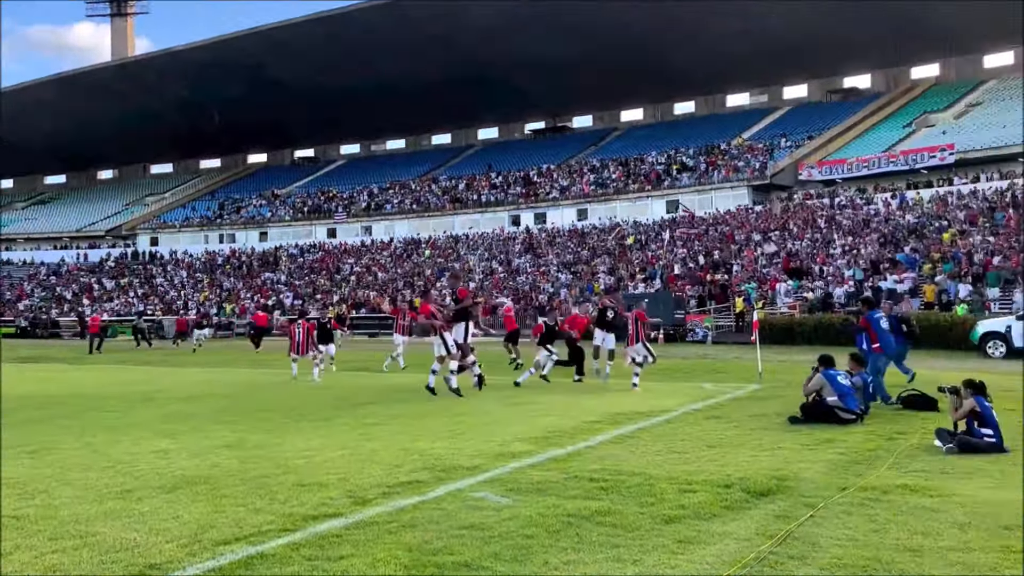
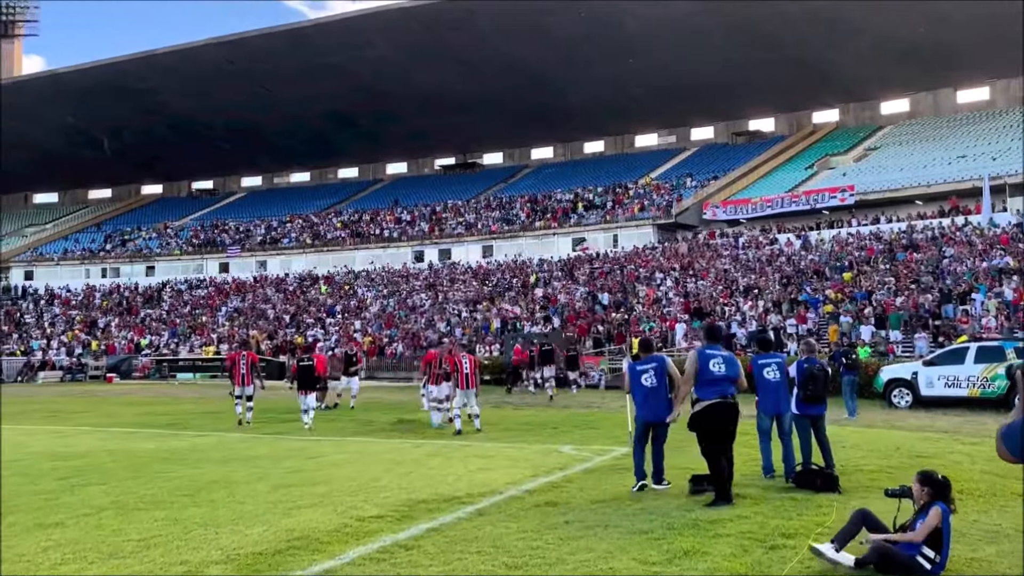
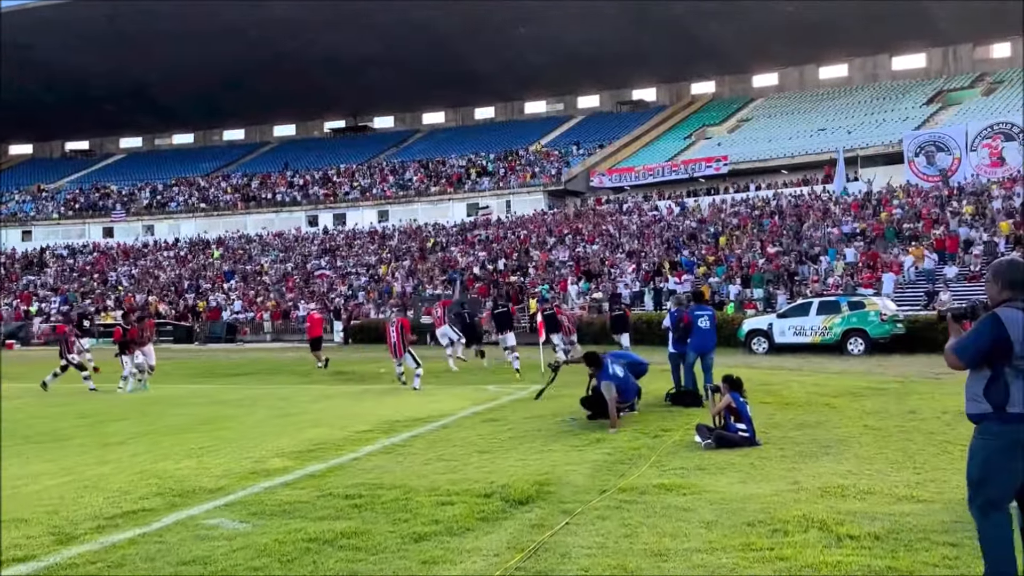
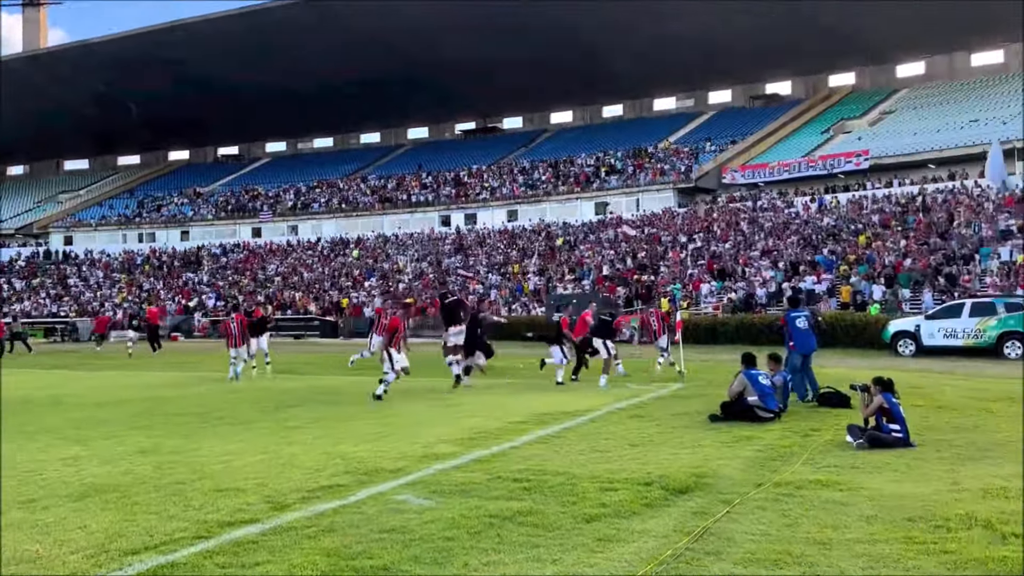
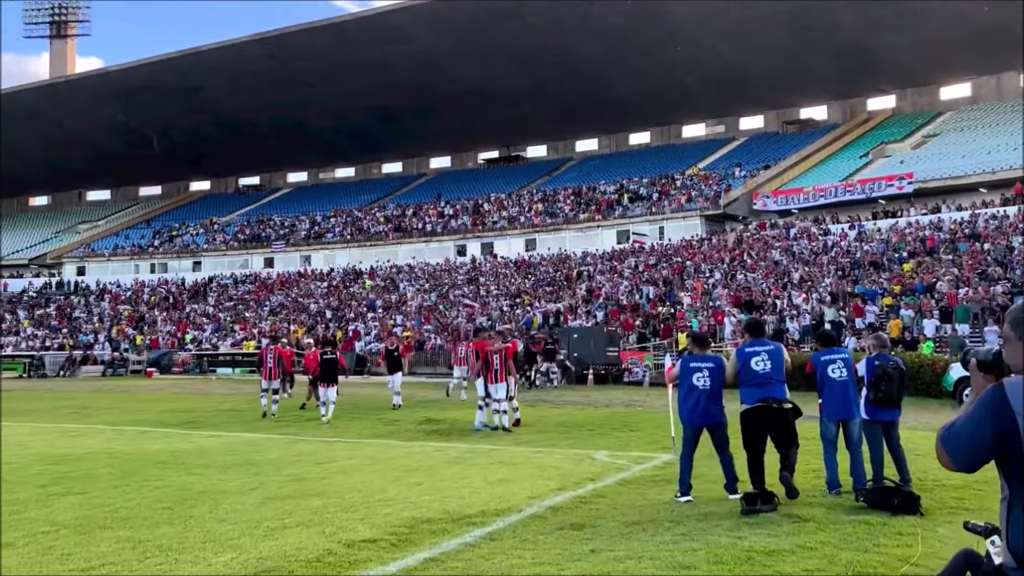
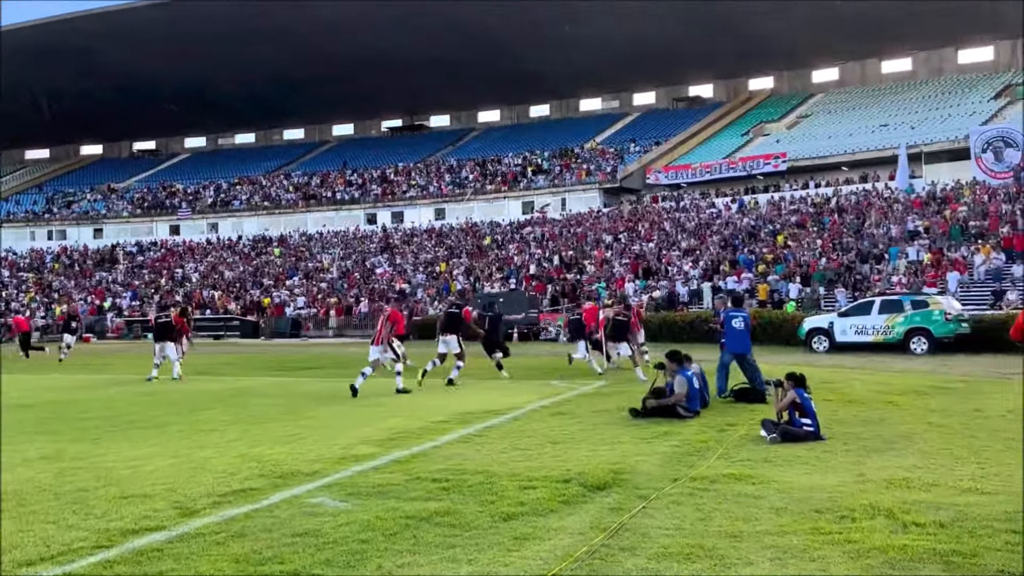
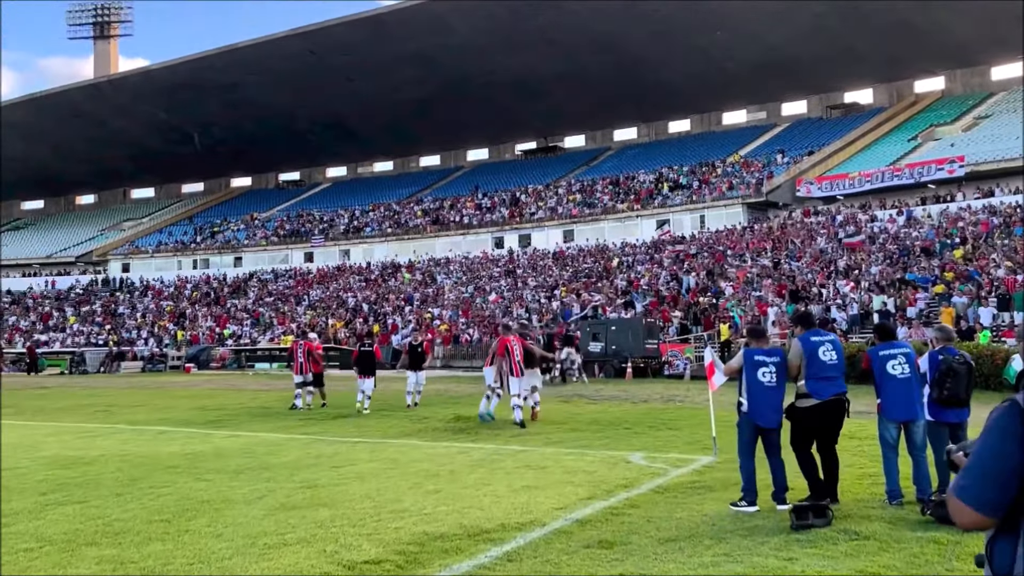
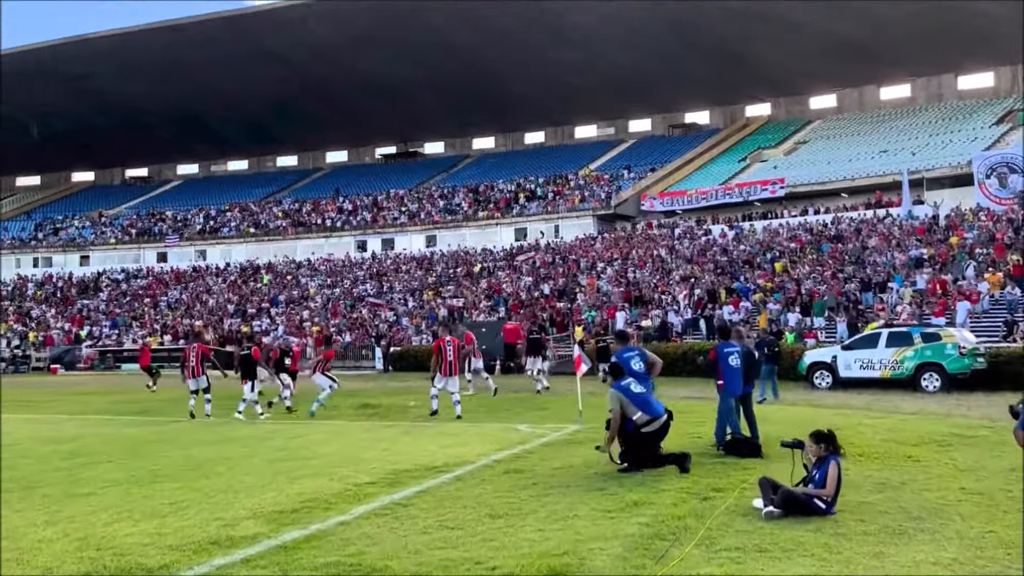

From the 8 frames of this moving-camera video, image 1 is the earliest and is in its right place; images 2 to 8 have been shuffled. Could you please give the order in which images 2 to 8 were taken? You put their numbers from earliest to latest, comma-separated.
4, 6, 3, 8, 2, 5, 7
